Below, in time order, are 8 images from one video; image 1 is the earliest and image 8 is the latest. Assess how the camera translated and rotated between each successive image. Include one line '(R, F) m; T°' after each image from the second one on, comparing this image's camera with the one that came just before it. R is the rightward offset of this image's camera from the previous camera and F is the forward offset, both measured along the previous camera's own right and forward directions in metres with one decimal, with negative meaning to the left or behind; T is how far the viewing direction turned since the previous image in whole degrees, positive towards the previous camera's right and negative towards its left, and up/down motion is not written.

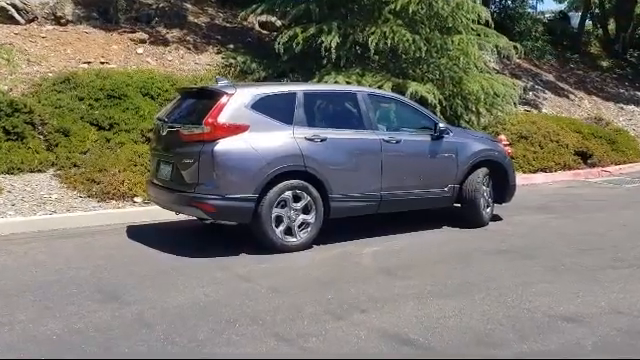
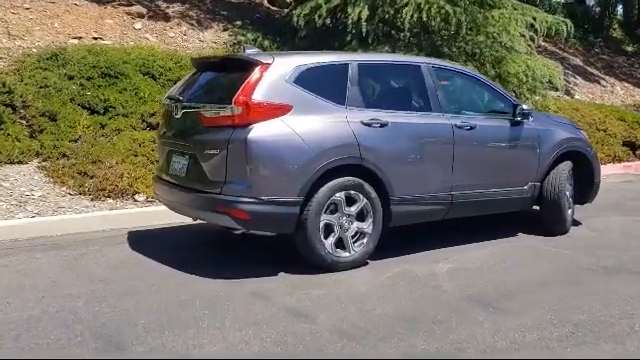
(-0.7, +1.8) m; +1°
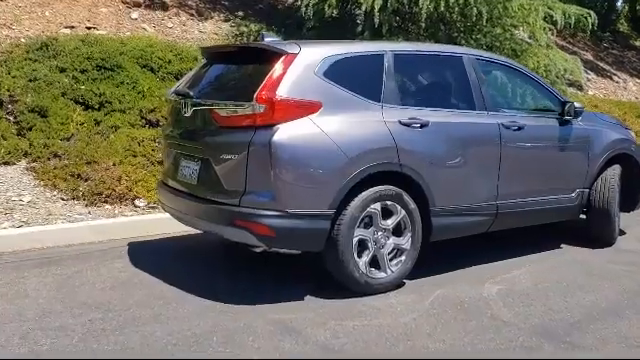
(-0.3, +0.8) m; +1°
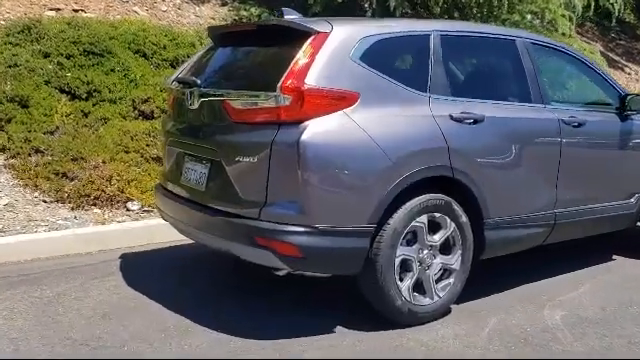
(-0.3, +0.9) m; +1°
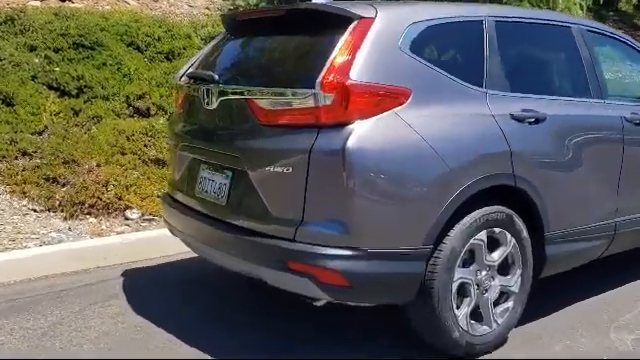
(-0.3, +0.6) m; +1°
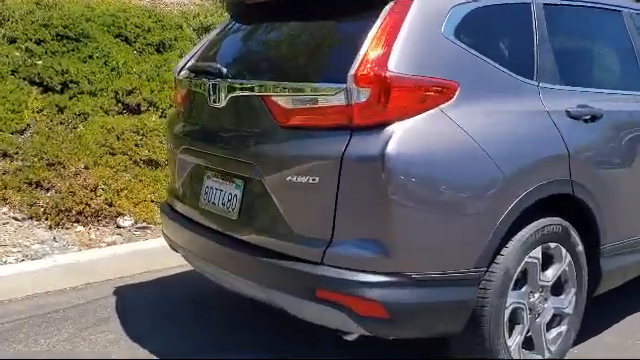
(-0.2, +0.5) m; +1°
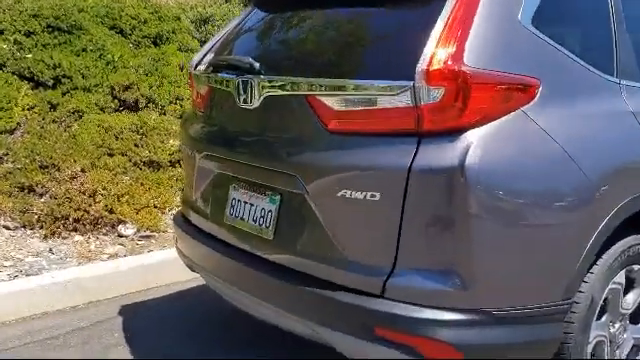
(-0.3, +0.4) m; +1°
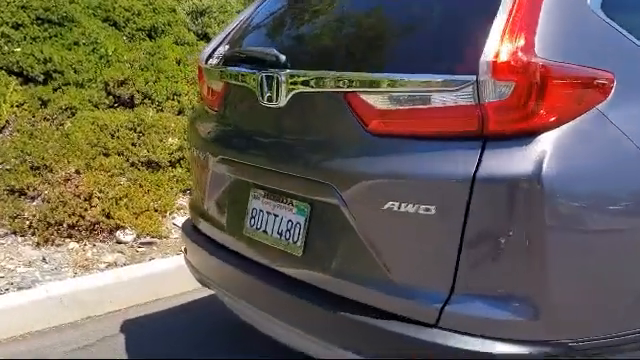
(-0.2, +0.3) m; +1°
